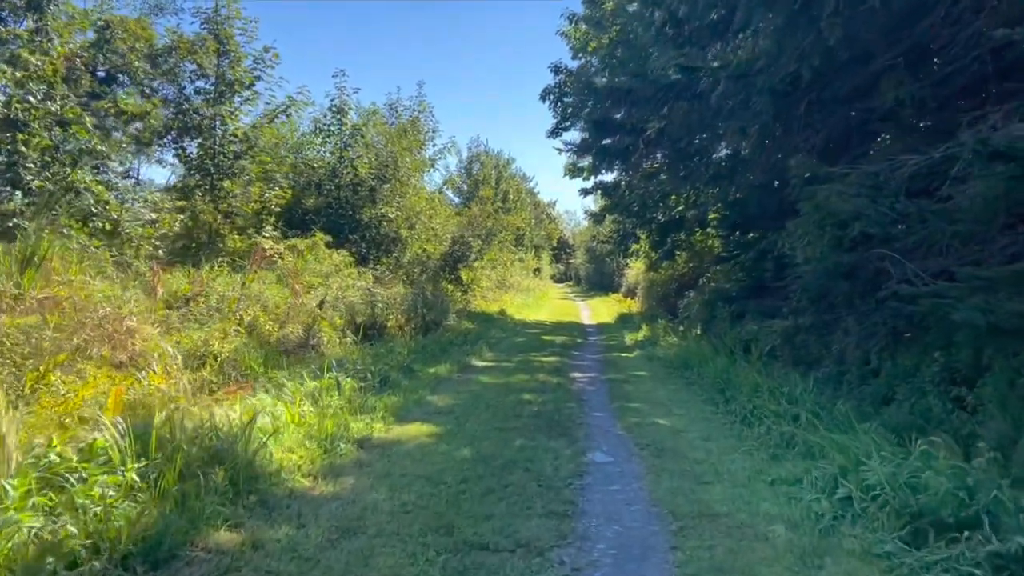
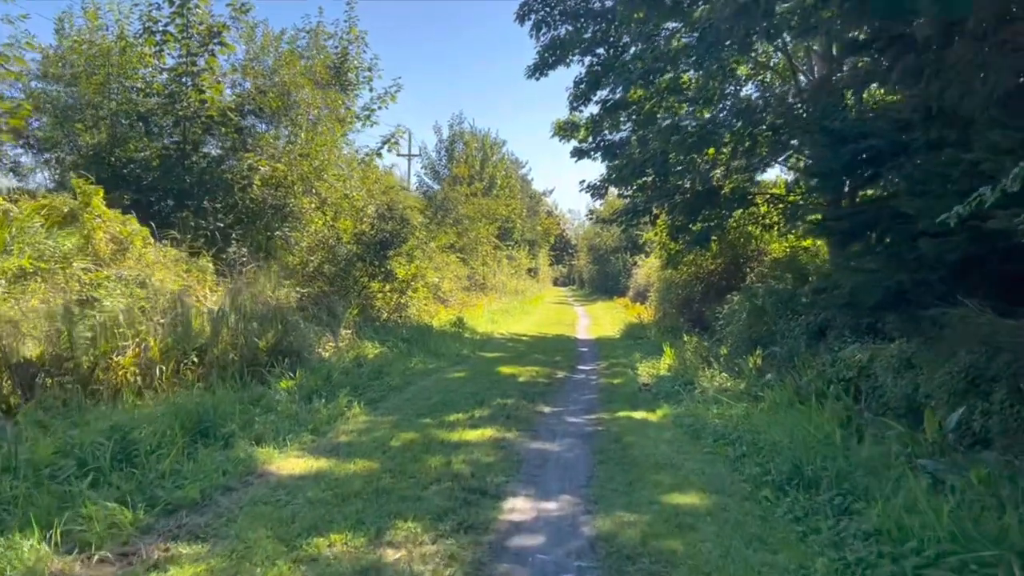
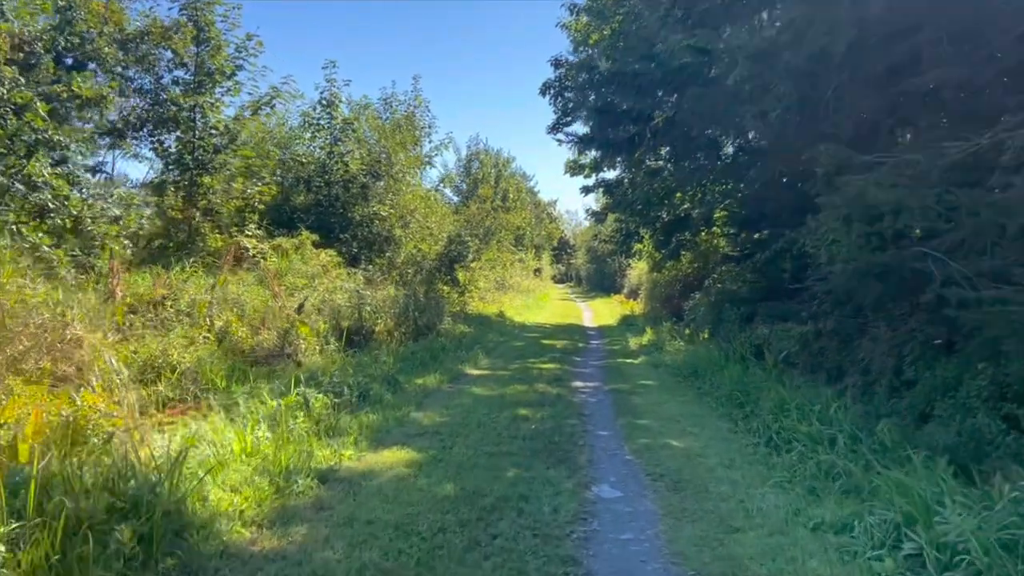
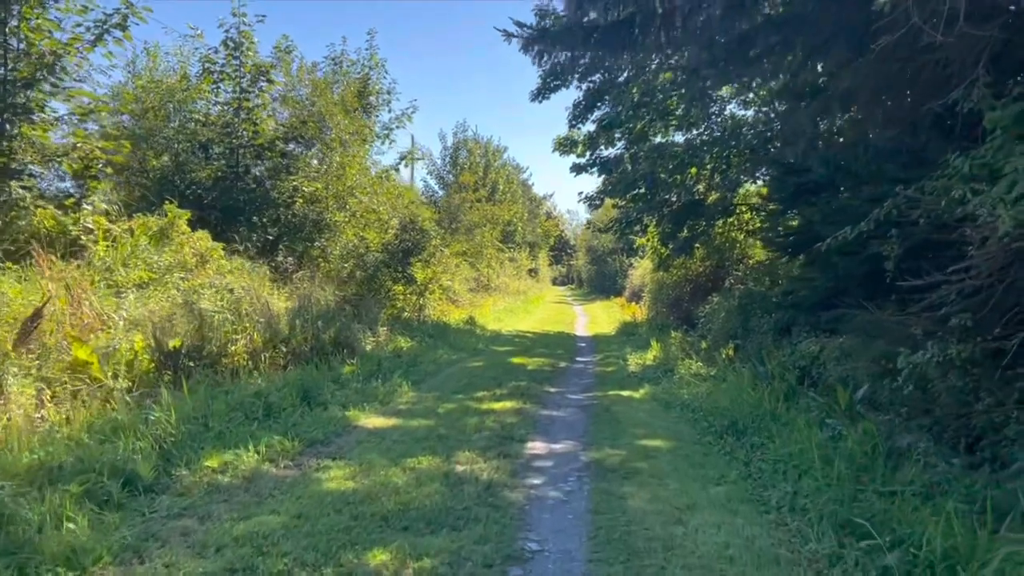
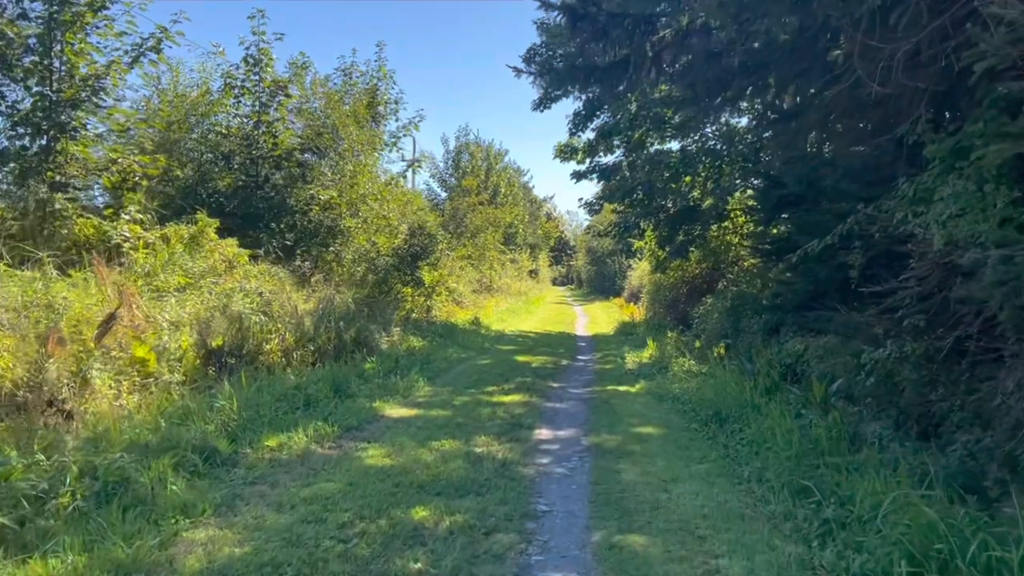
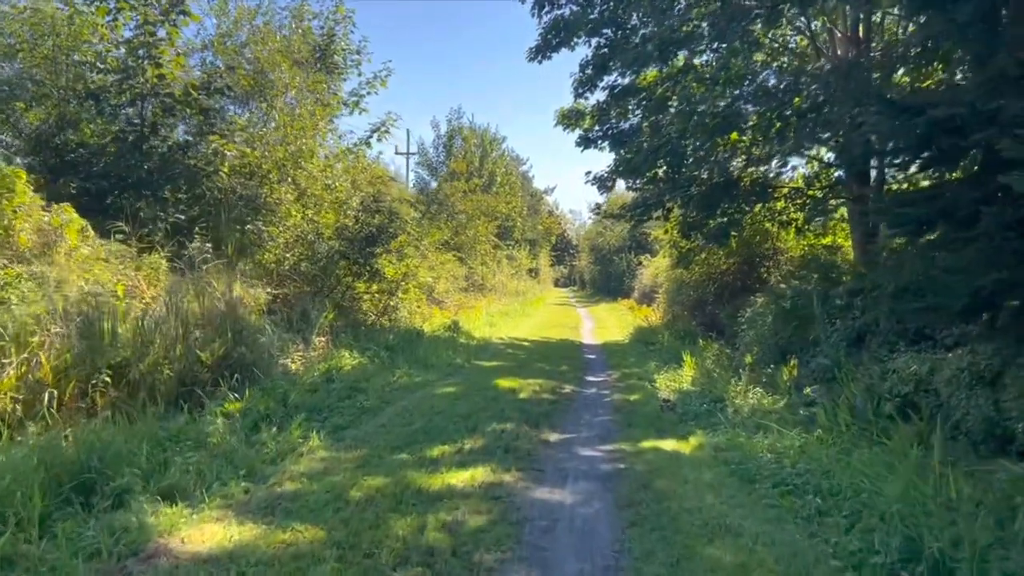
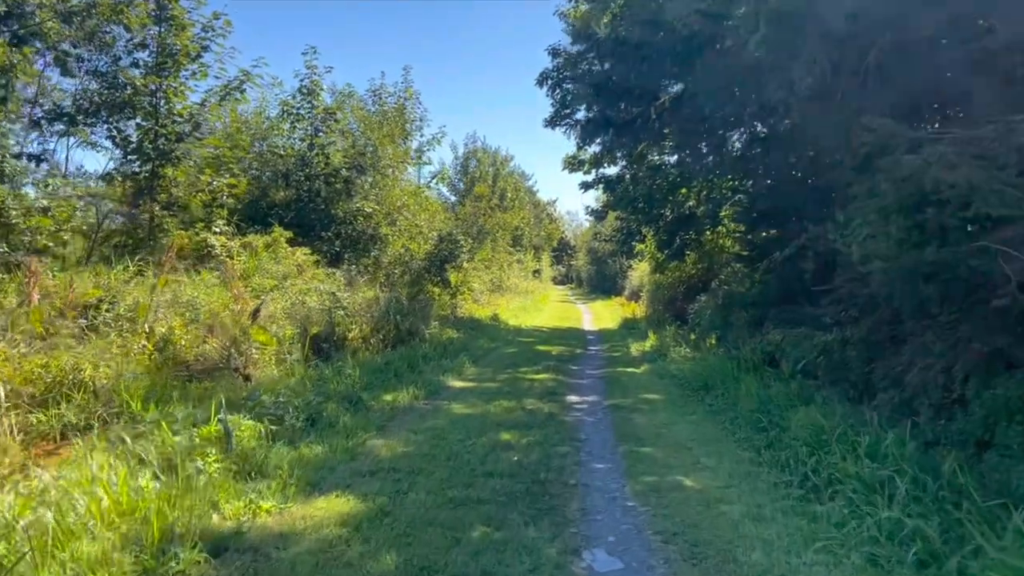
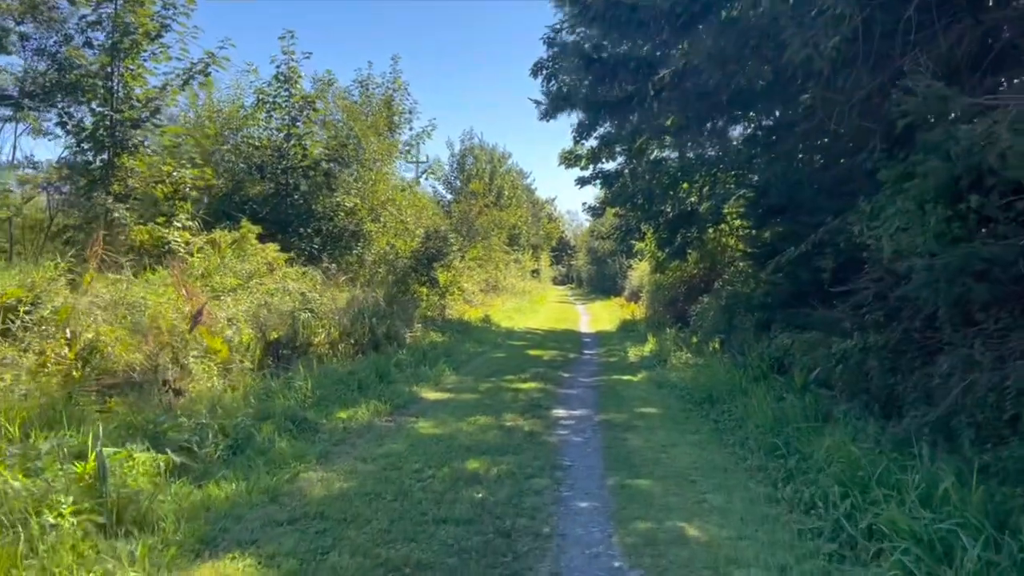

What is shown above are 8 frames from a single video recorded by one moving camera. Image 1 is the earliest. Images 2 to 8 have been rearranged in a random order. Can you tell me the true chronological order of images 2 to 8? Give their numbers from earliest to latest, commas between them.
3, 7, 8, 5, 4, 2, 6
